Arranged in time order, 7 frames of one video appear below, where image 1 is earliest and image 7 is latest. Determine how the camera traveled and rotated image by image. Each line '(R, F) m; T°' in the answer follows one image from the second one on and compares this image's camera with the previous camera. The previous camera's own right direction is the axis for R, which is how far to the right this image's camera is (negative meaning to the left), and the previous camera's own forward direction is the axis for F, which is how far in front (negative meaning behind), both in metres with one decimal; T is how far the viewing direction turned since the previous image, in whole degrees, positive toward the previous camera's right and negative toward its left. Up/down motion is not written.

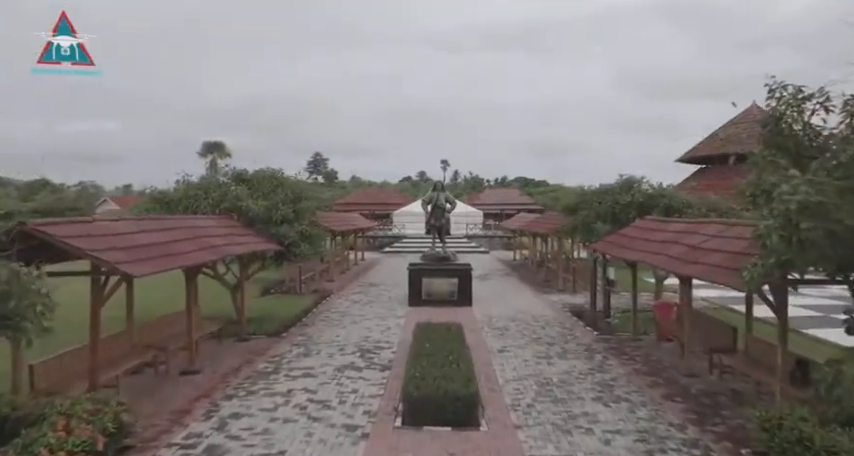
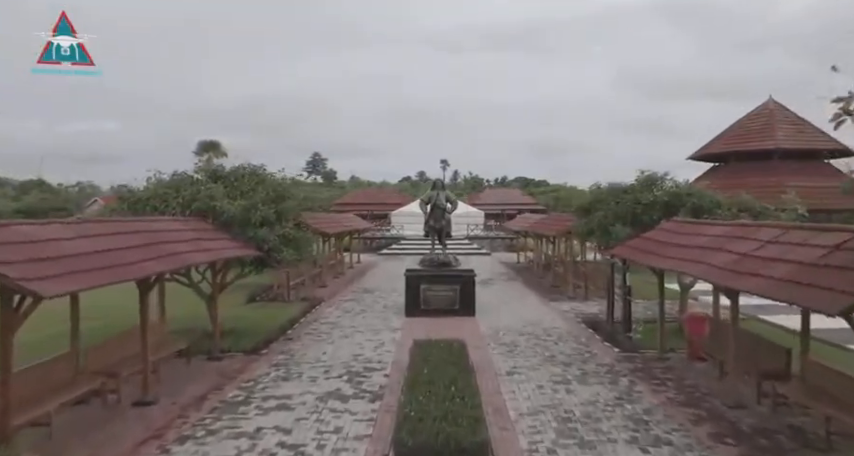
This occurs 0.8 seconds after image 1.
(0.0, +1.3) m; 0°
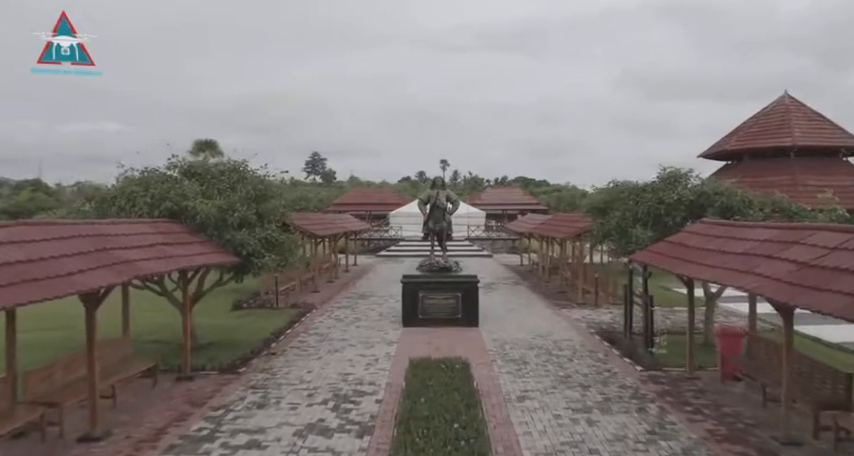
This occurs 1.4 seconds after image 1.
(0.0, +1.1) m; 0°
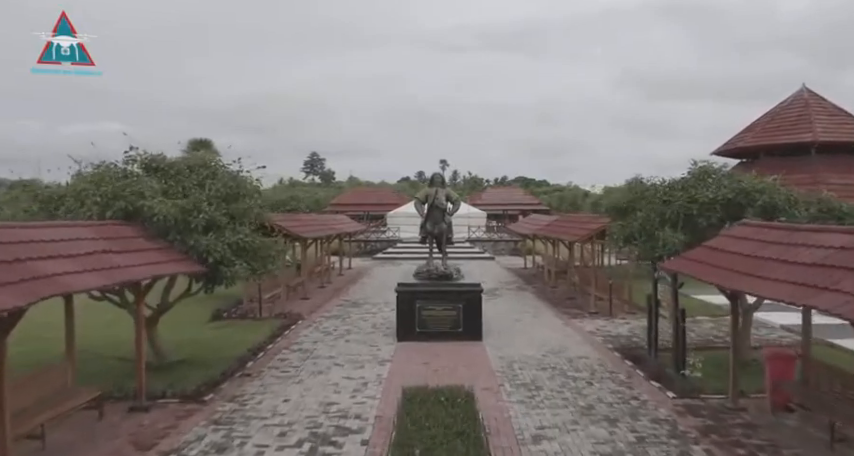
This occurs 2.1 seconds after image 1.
(0.0, +1.3) m; 0°
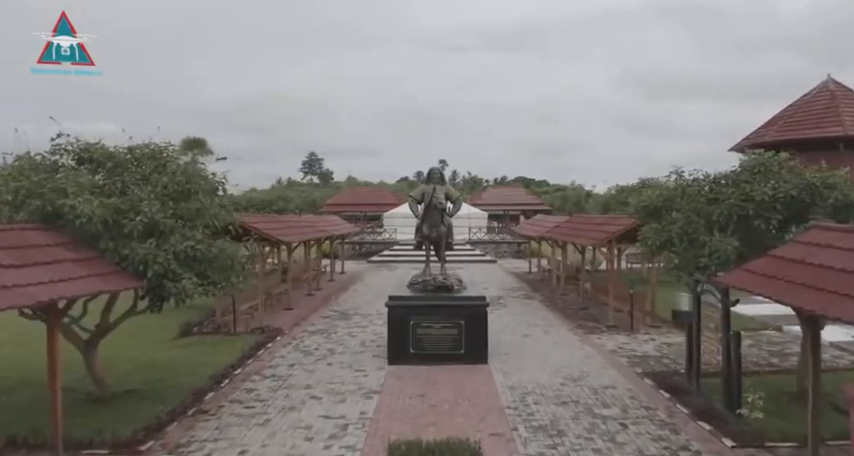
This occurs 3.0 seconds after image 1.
(+0.1, +1.6) m; 0°
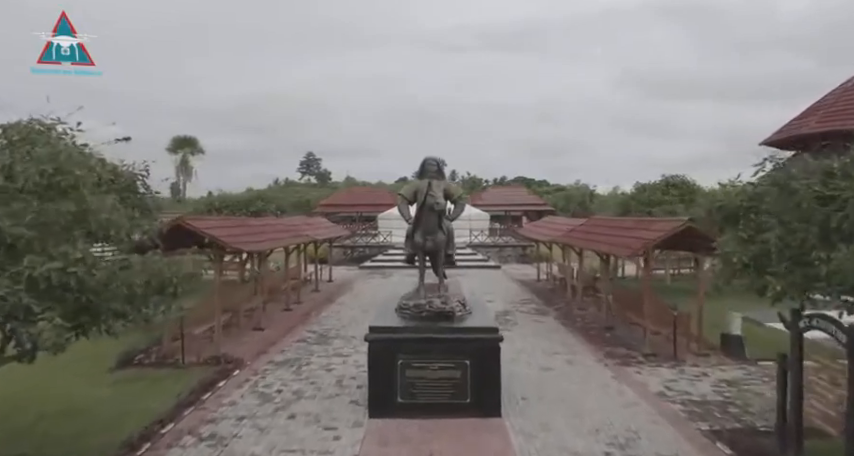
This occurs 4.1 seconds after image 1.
(+0.1, +2.2) m; 0°
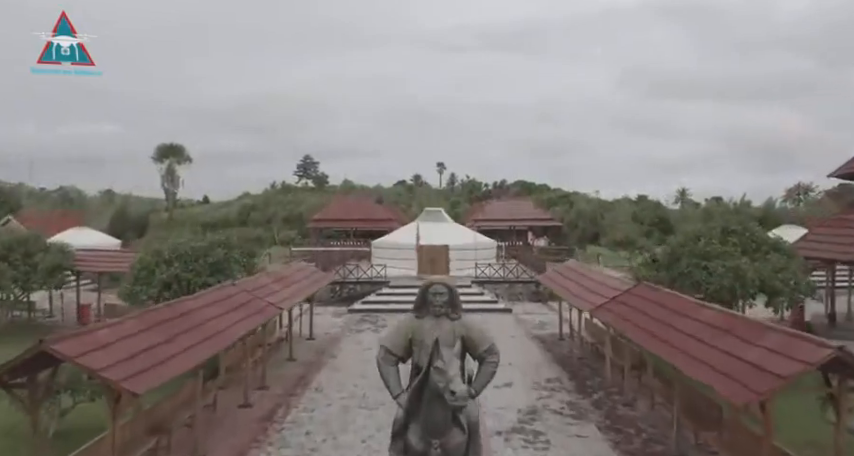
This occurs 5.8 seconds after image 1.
(0.0, +3.3) m; 0°
